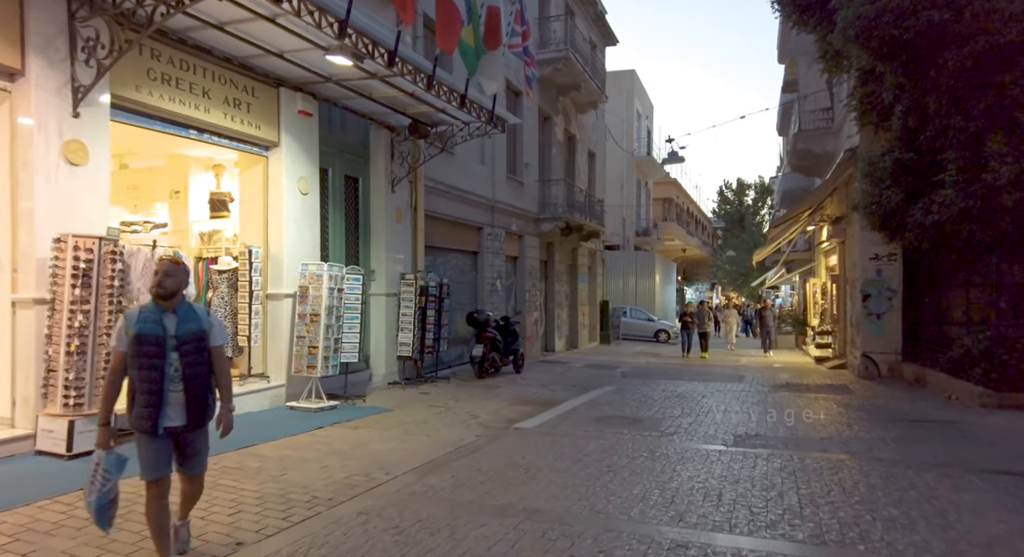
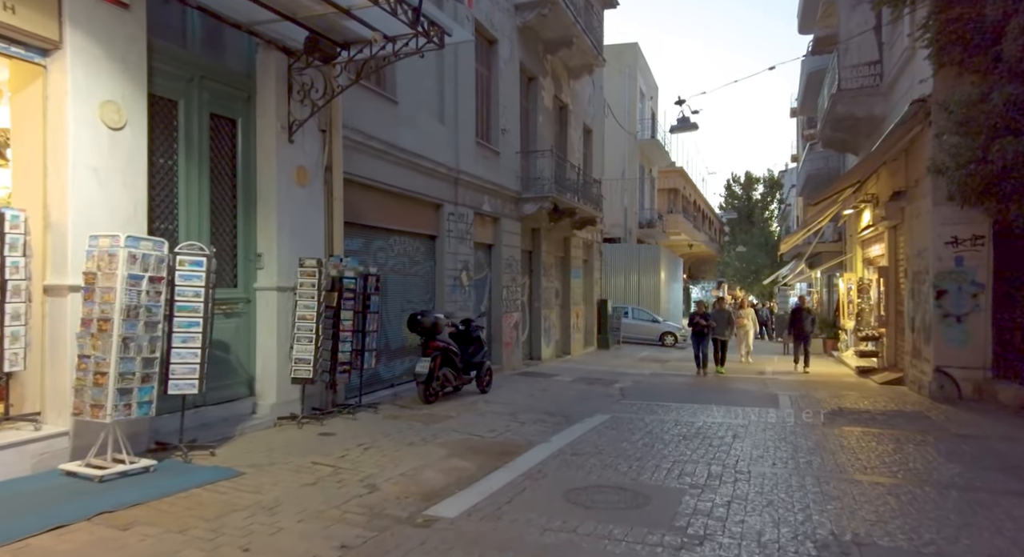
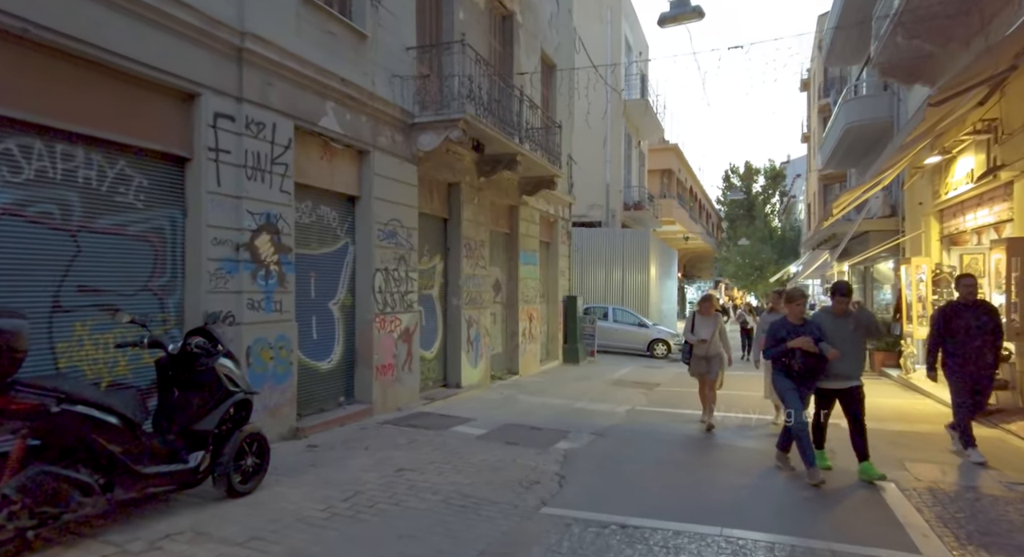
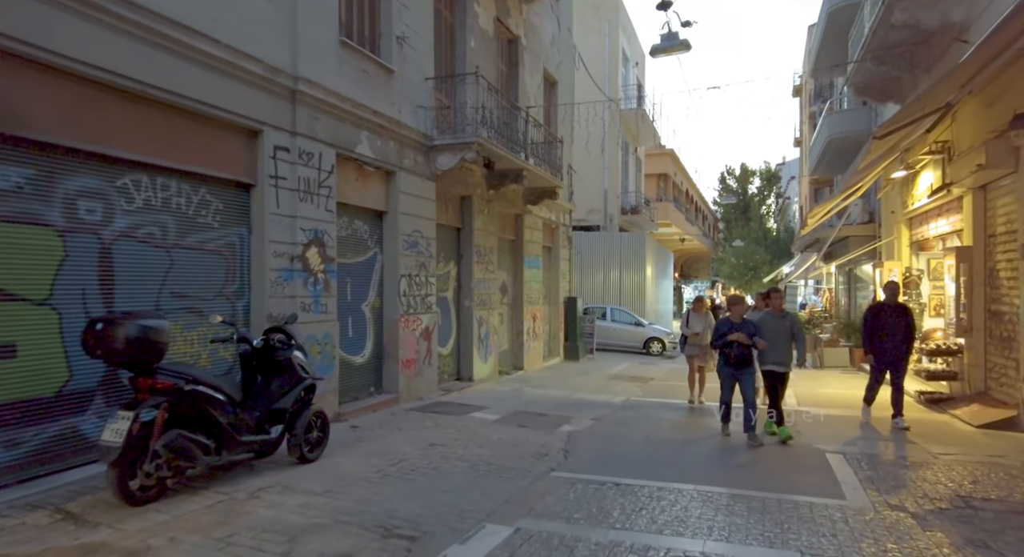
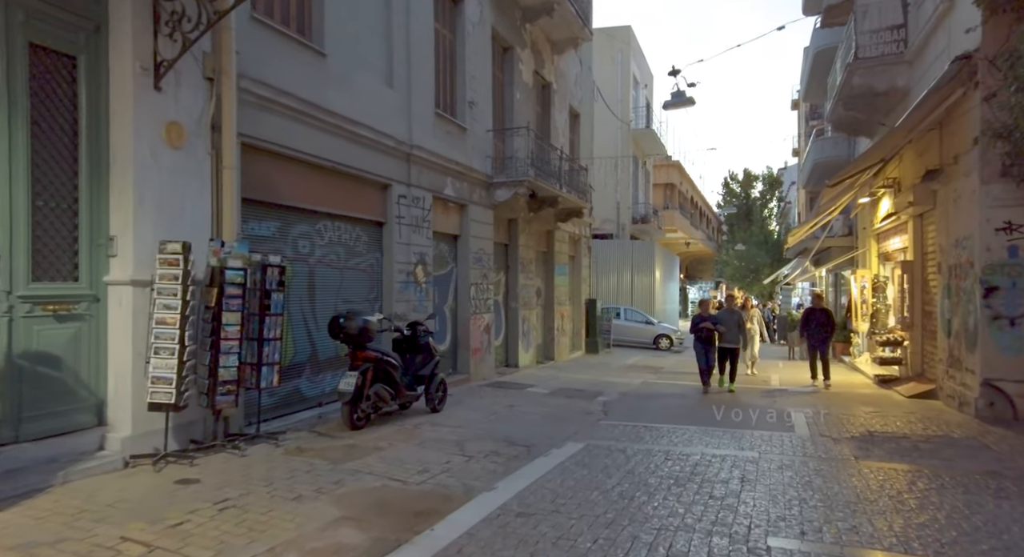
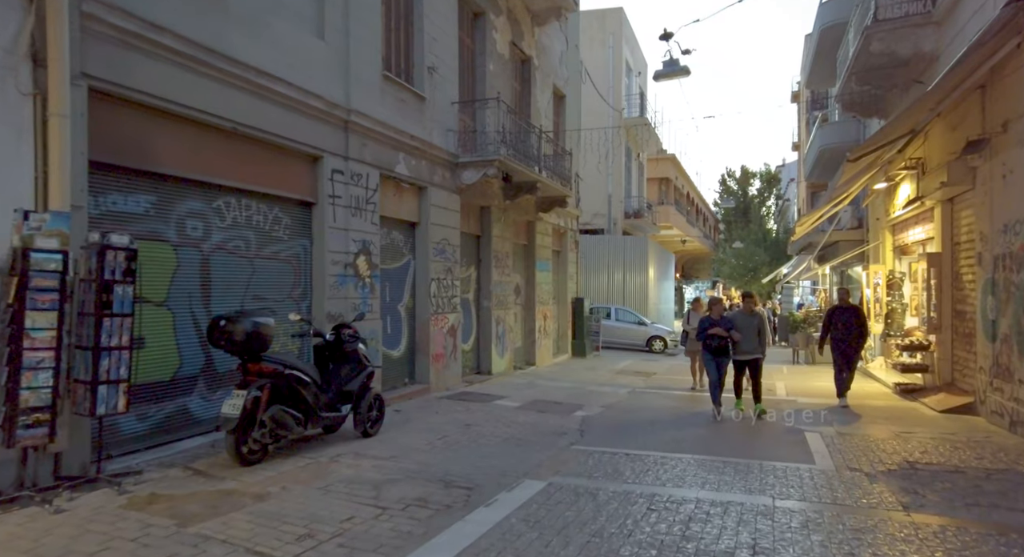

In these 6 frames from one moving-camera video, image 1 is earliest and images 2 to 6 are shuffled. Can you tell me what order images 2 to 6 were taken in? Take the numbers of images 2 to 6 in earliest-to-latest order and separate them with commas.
2, 5, 6, 4, 3
